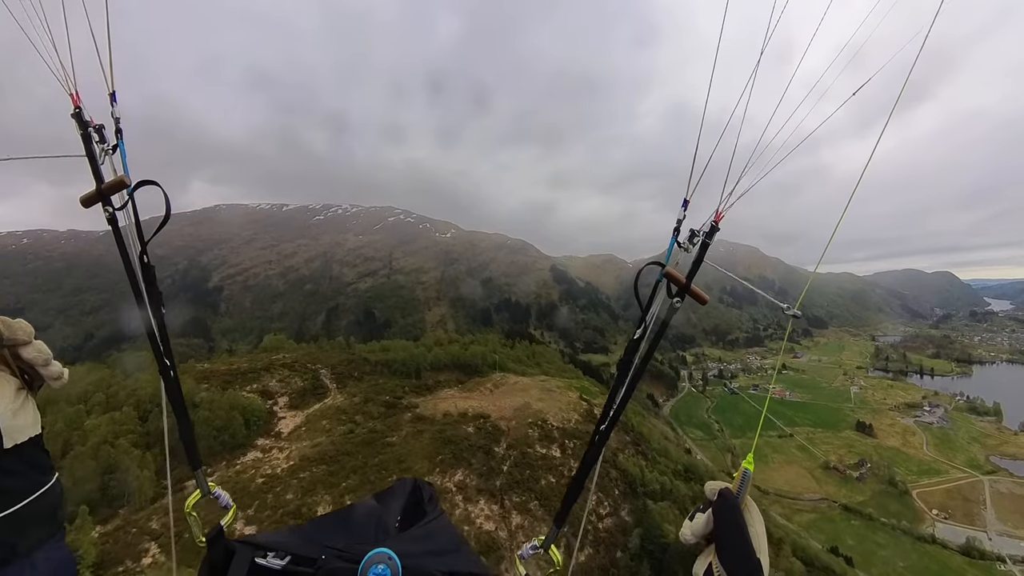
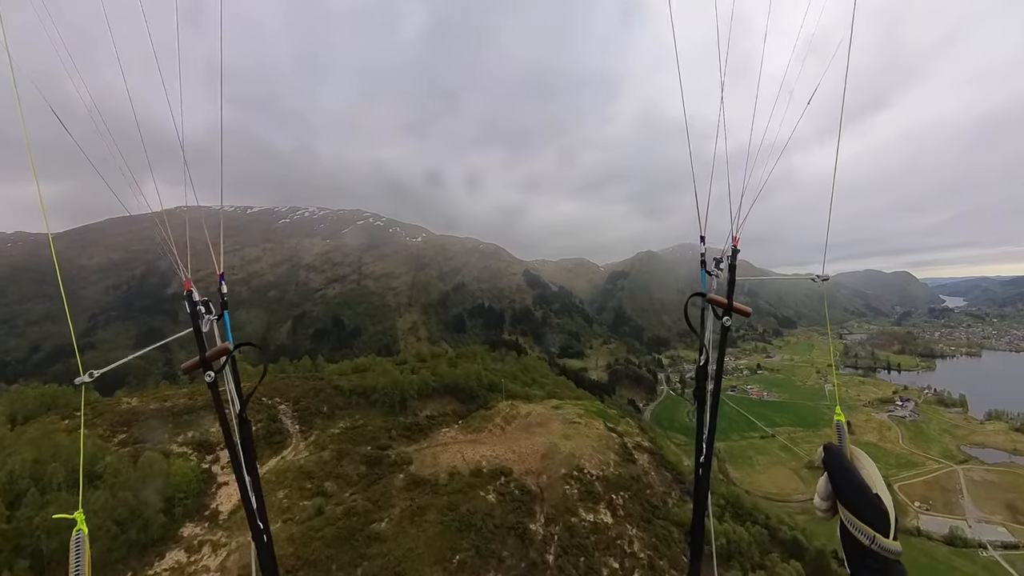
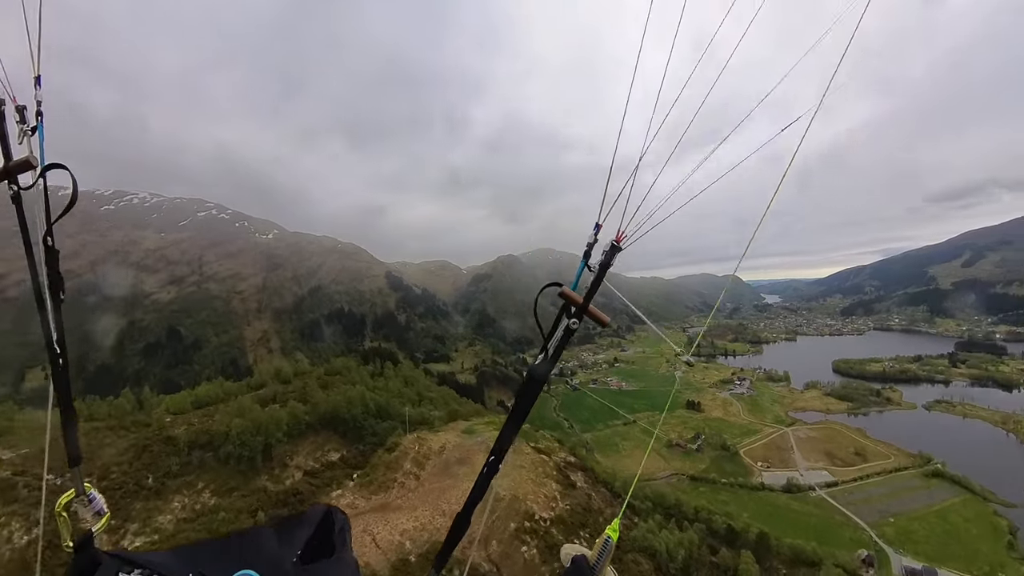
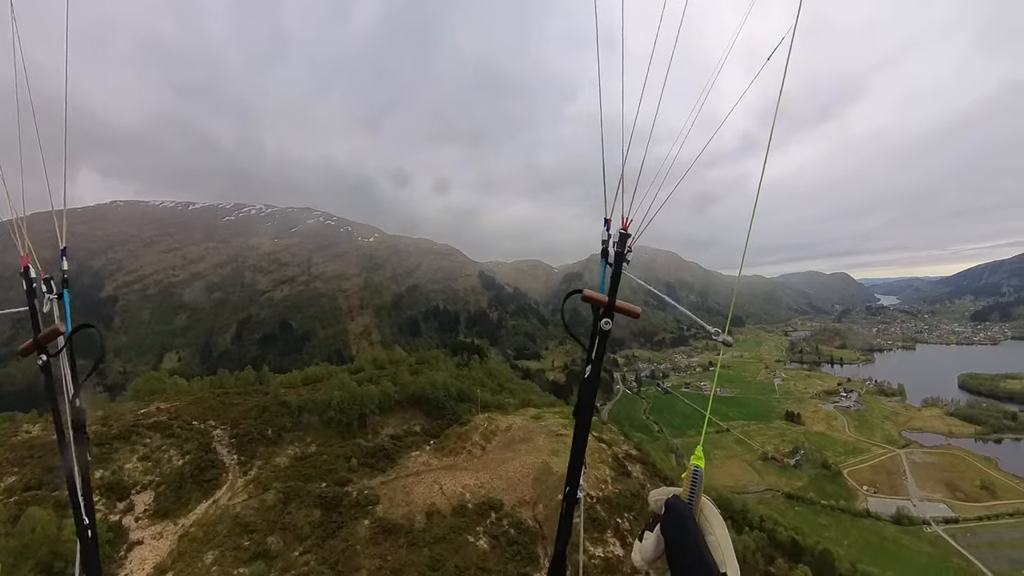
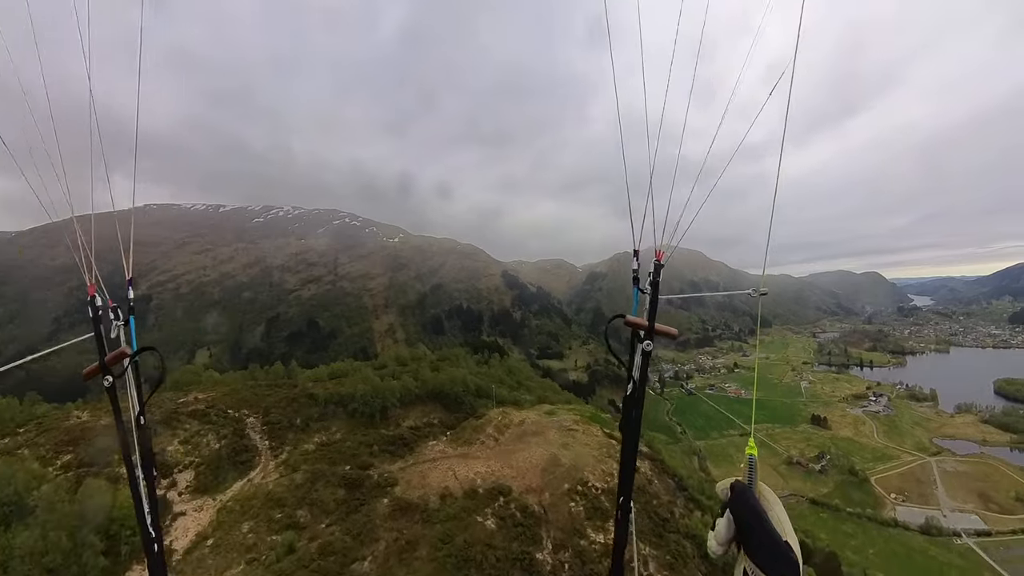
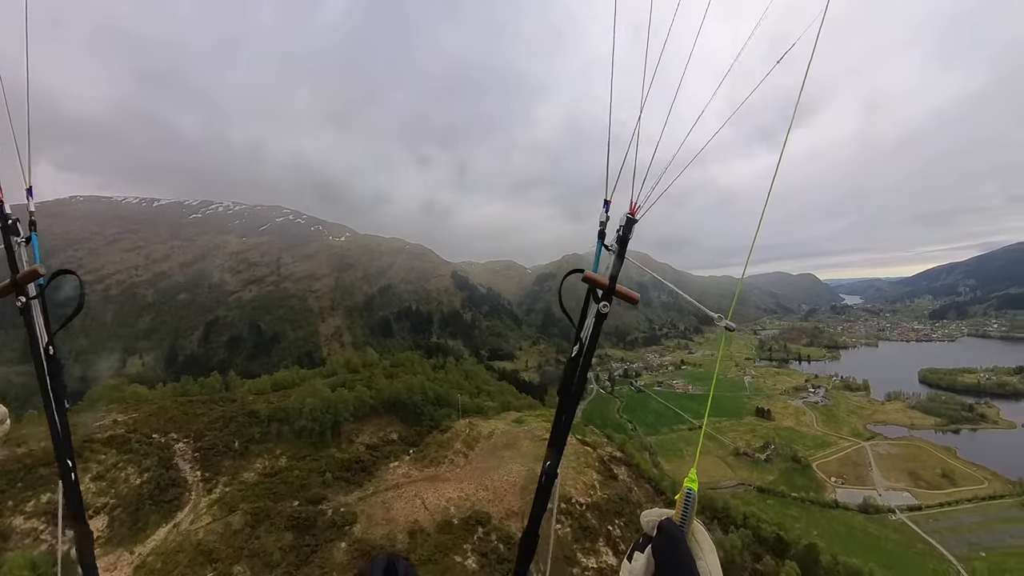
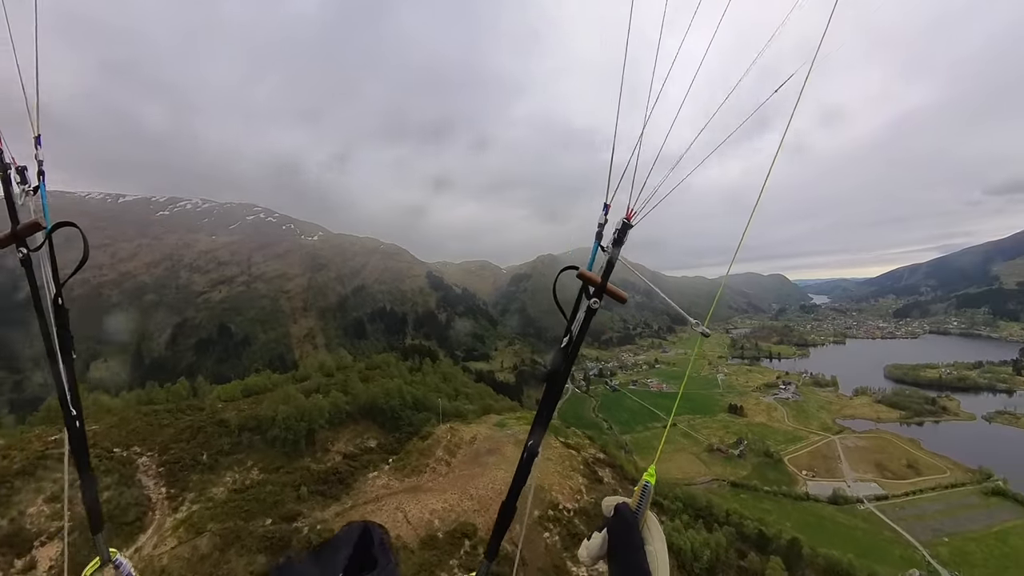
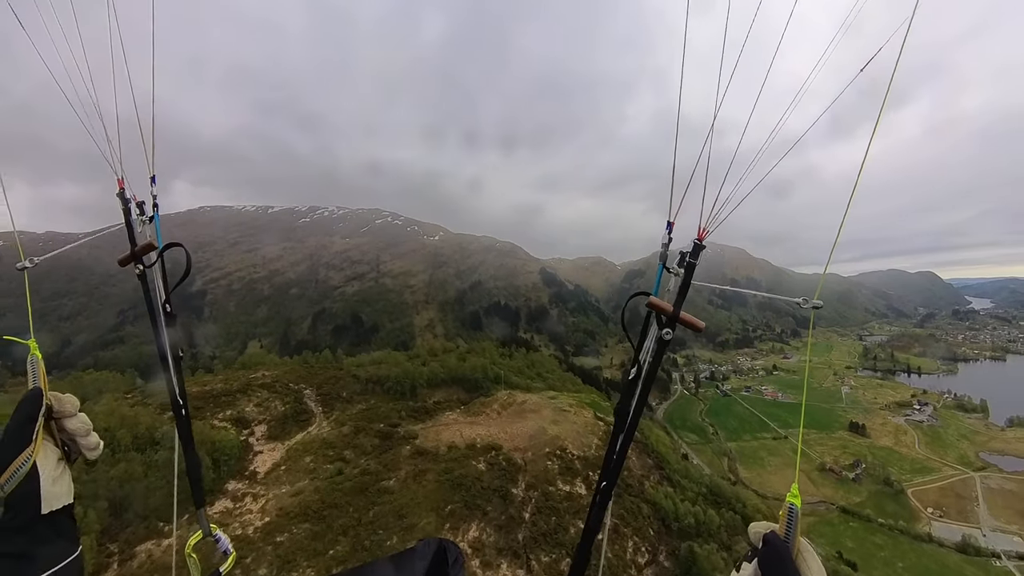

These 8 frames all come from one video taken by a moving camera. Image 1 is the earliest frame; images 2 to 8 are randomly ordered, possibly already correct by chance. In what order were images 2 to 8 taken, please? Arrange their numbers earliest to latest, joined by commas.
8, 2, 5, 4, 6, 7, 3
